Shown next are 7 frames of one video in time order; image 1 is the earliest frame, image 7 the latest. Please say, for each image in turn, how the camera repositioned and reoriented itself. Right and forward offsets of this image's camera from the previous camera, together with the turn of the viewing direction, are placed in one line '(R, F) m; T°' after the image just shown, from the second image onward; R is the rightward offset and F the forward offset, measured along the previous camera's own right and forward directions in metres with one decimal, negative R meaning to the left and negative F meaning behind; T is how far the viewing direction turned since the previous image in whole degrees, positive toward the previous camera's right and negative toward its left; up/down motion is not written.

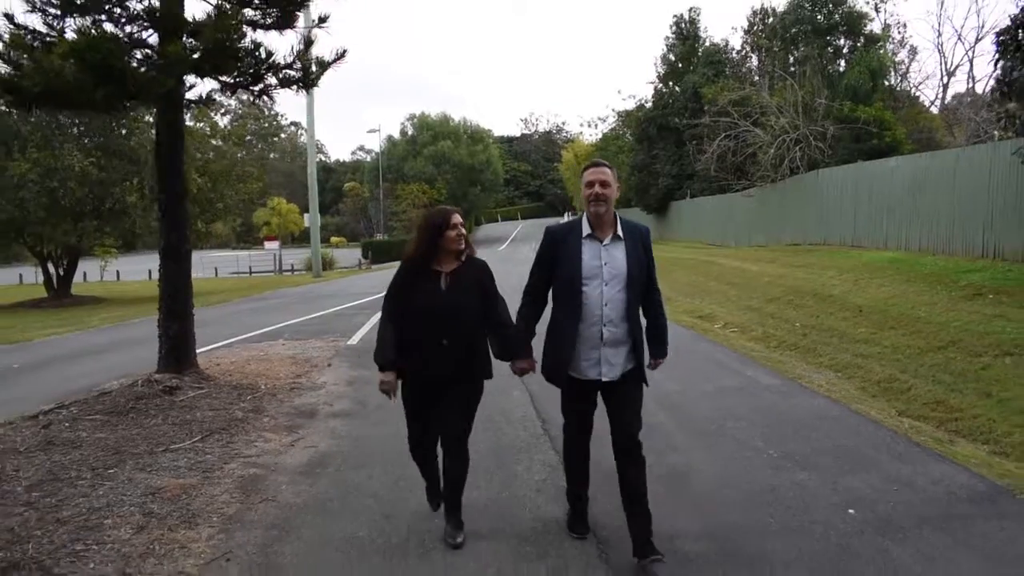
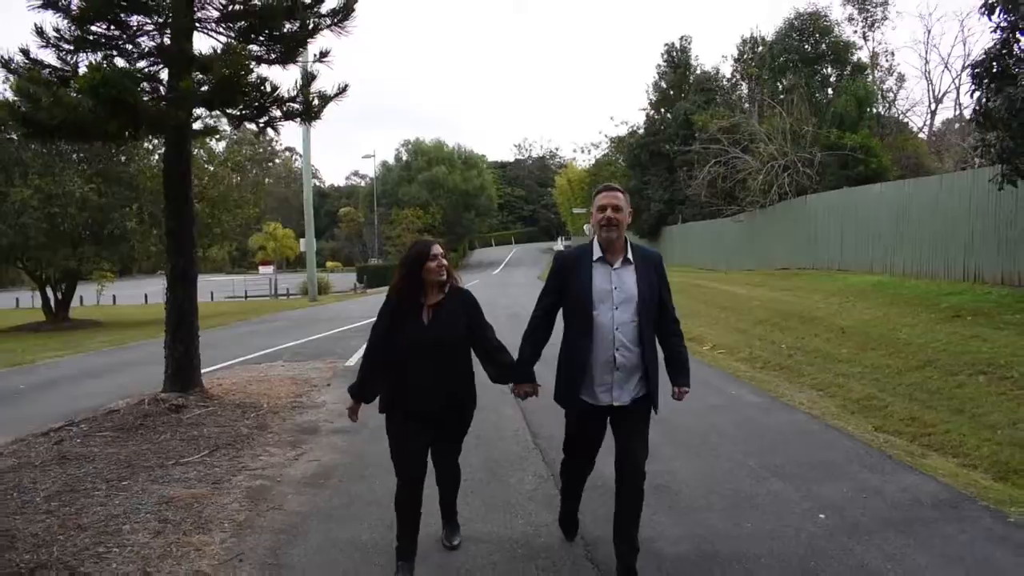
(0.0, -0.3) m; 0°
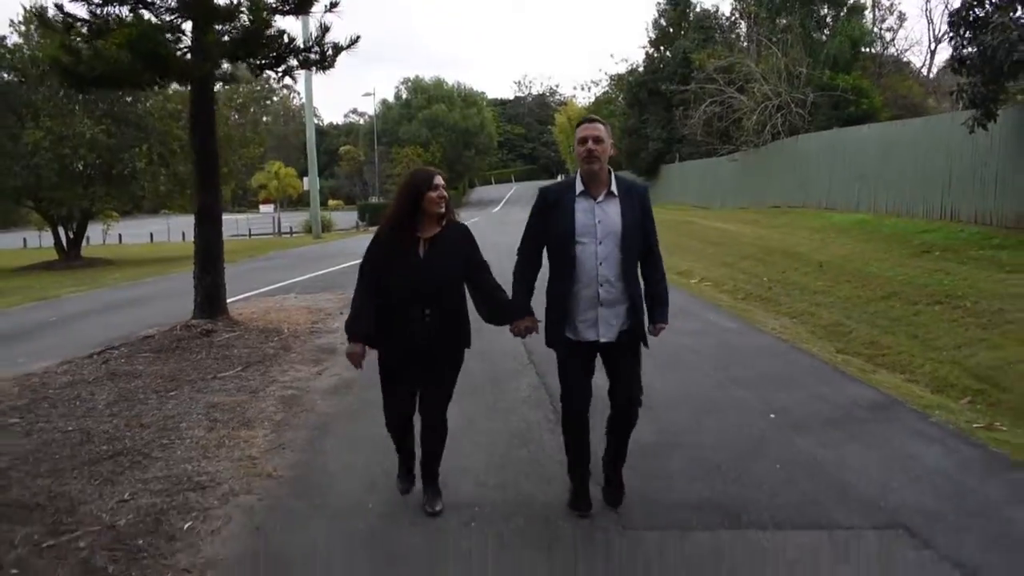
(0.0, -0.8) m; 0°
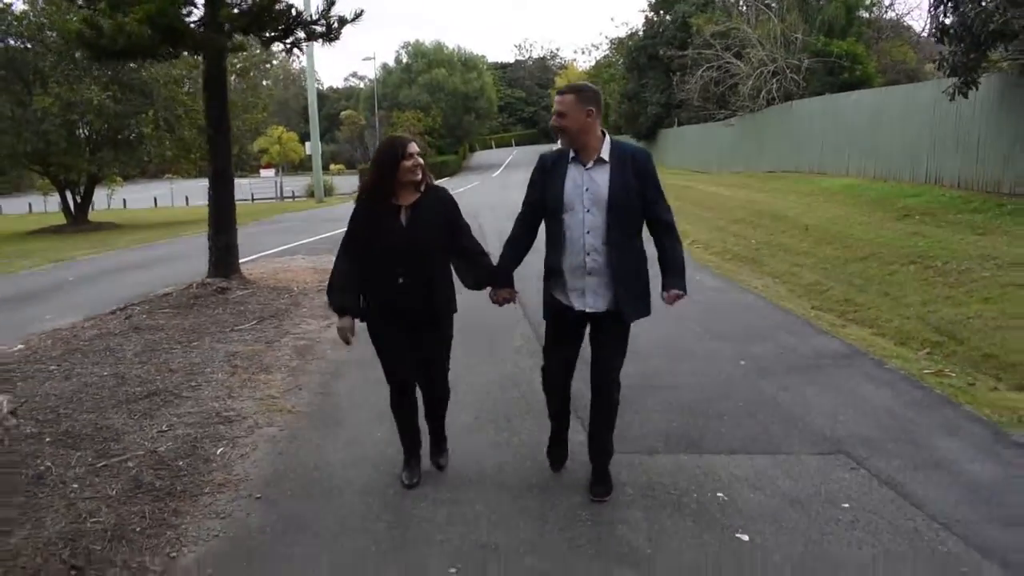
(0.0, -0.5) m; 0°
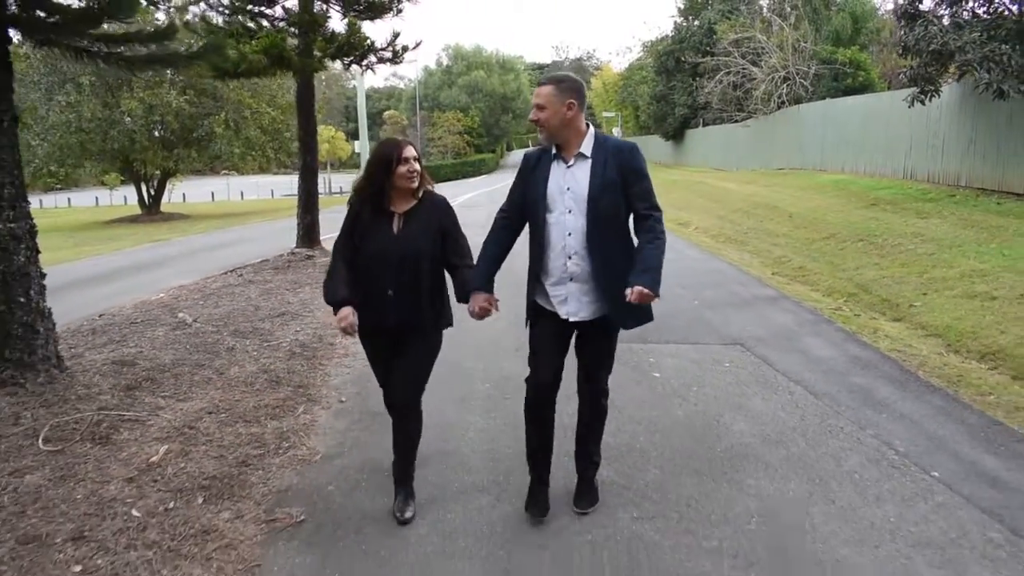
(+0.2, -2.5) m; -2°
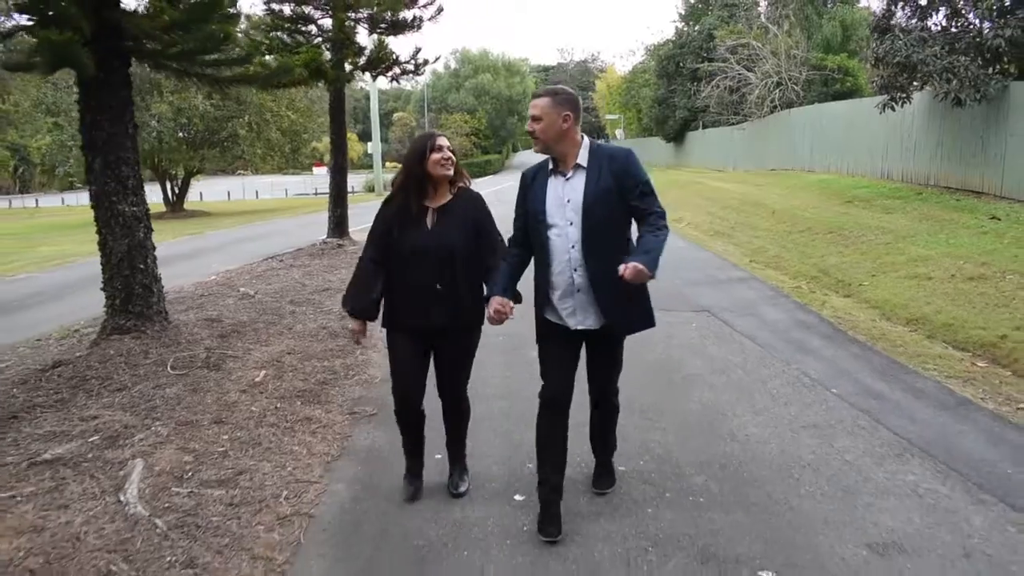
(0.0, -1.5) m; 0°
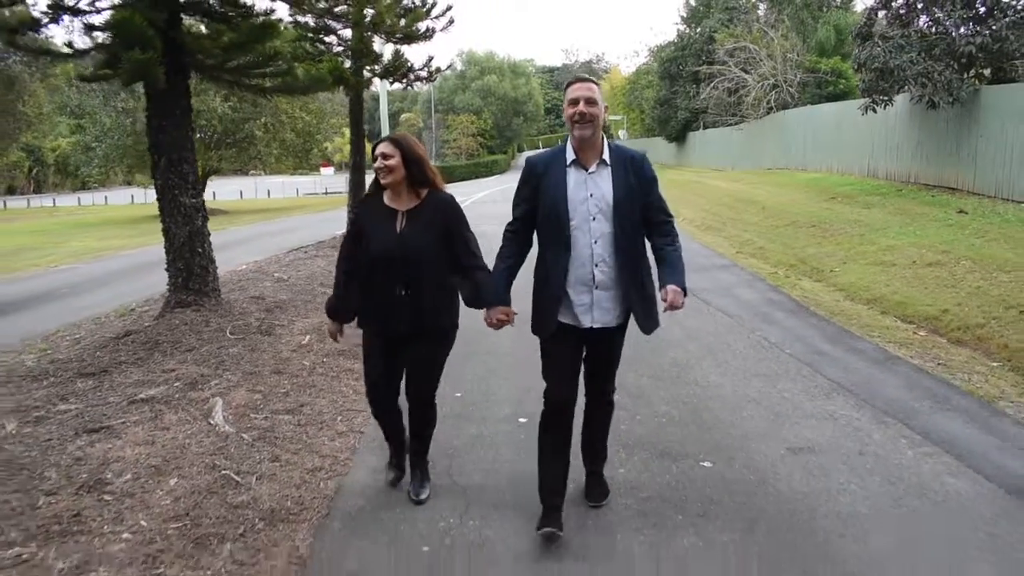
(0.0, -1.1) m; 0°
